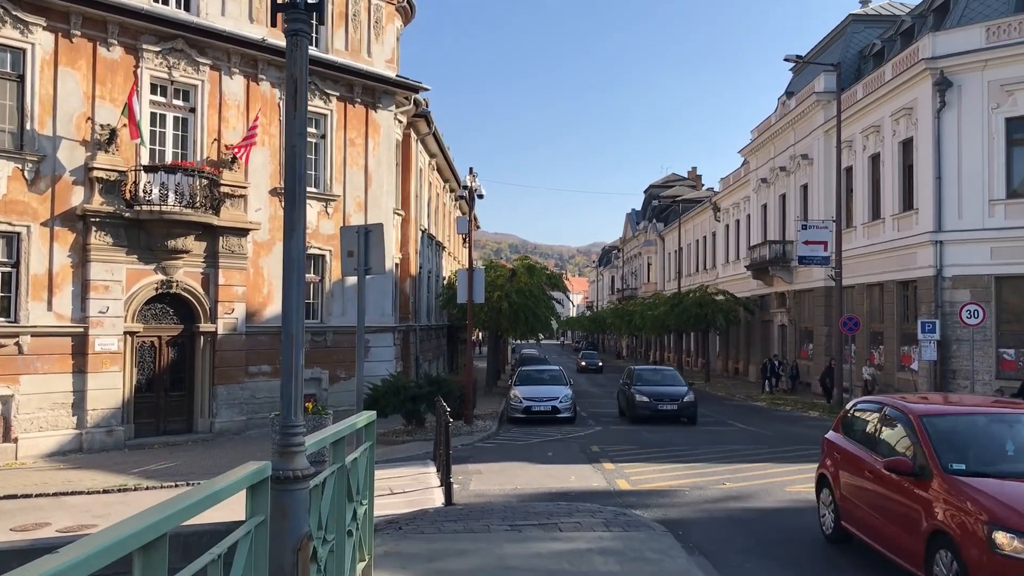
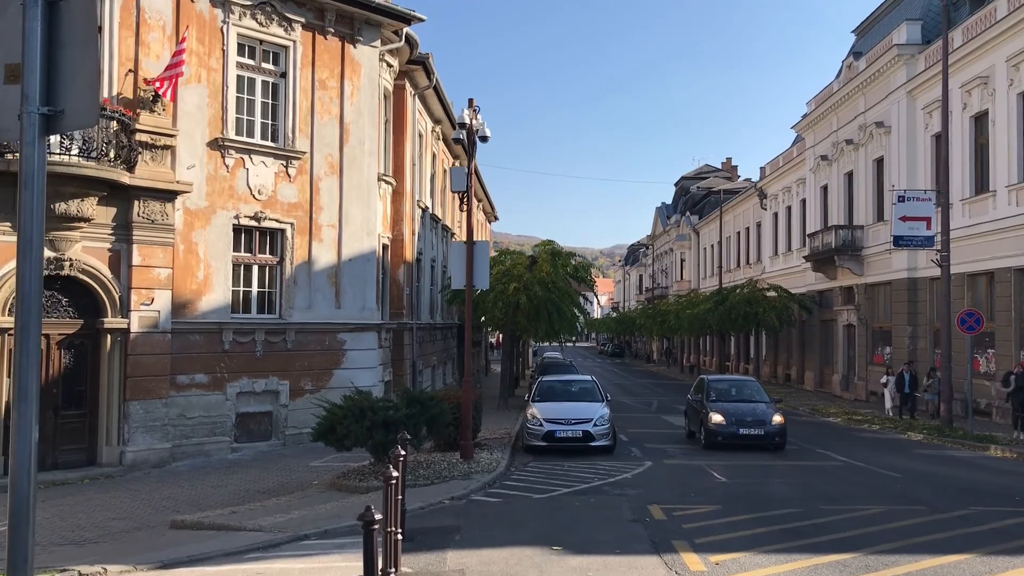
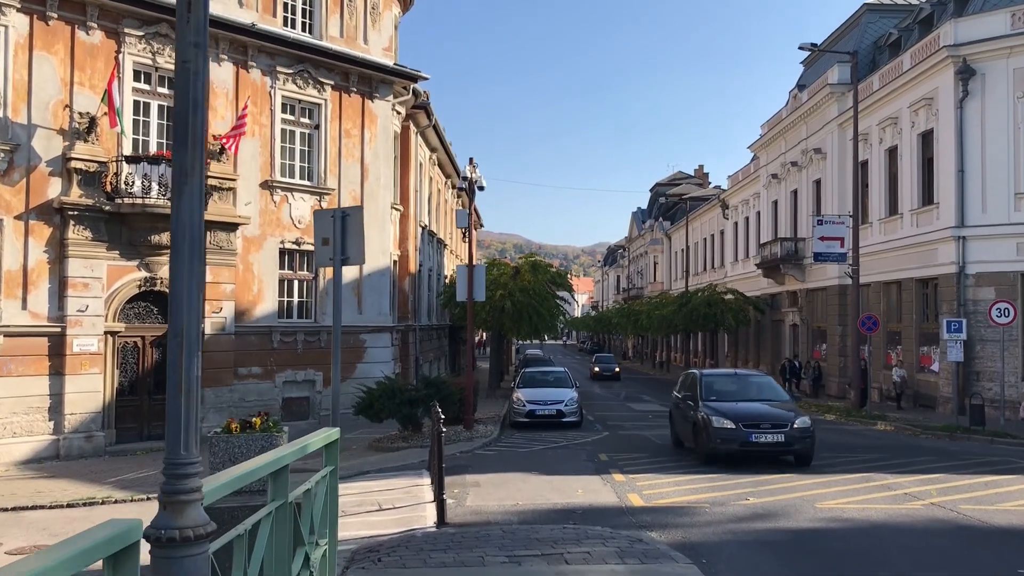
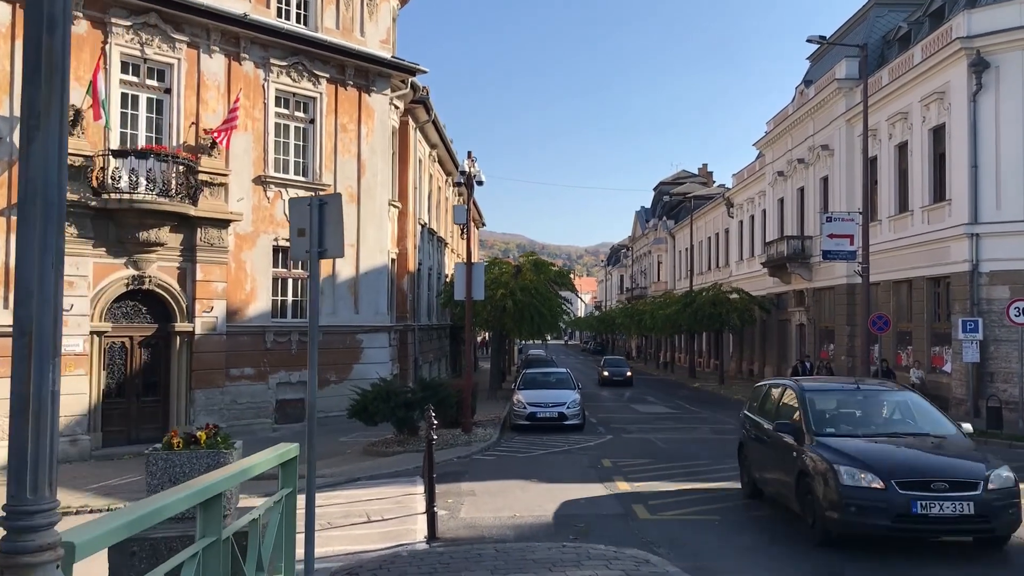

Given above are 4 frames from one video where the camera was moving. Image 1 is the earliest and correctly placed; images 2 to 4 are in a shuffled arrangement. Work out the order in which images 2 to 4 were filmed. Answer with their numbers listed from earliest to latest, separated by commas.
3, 4, 2
